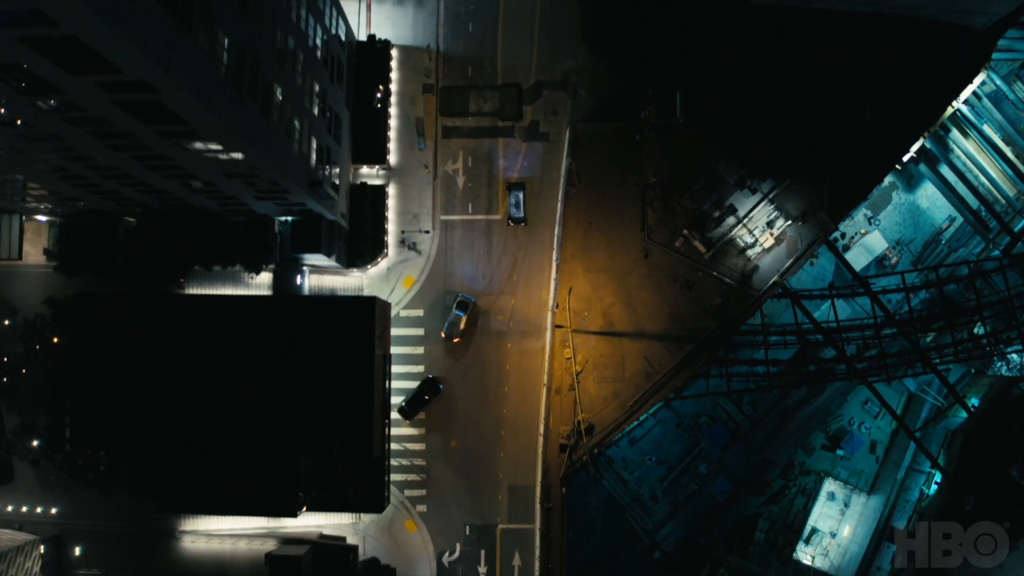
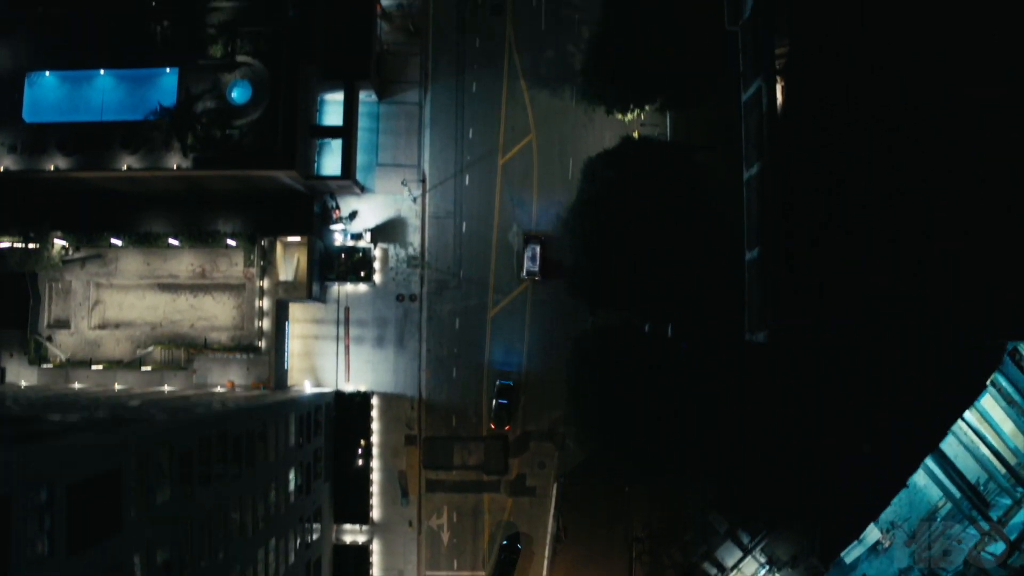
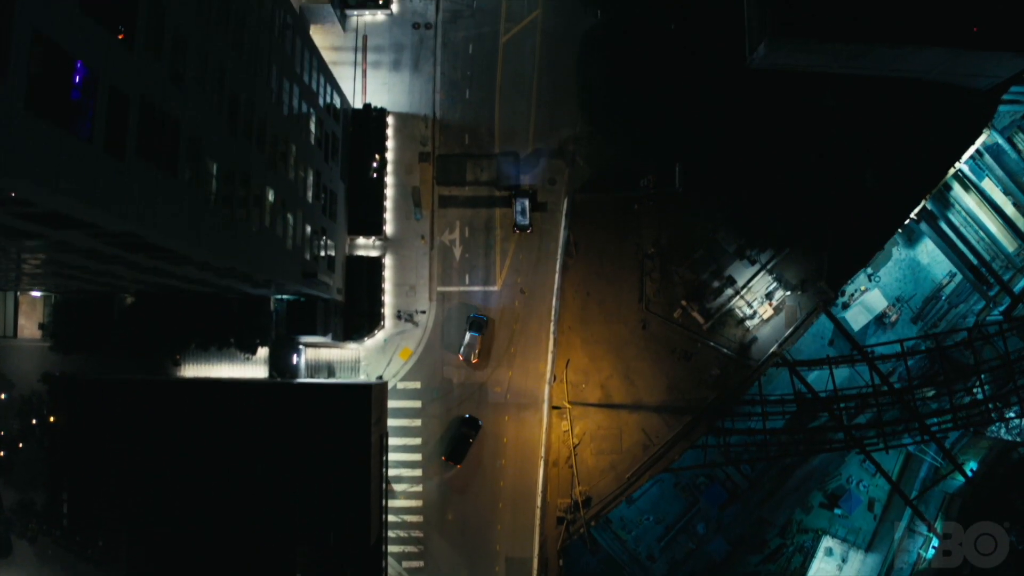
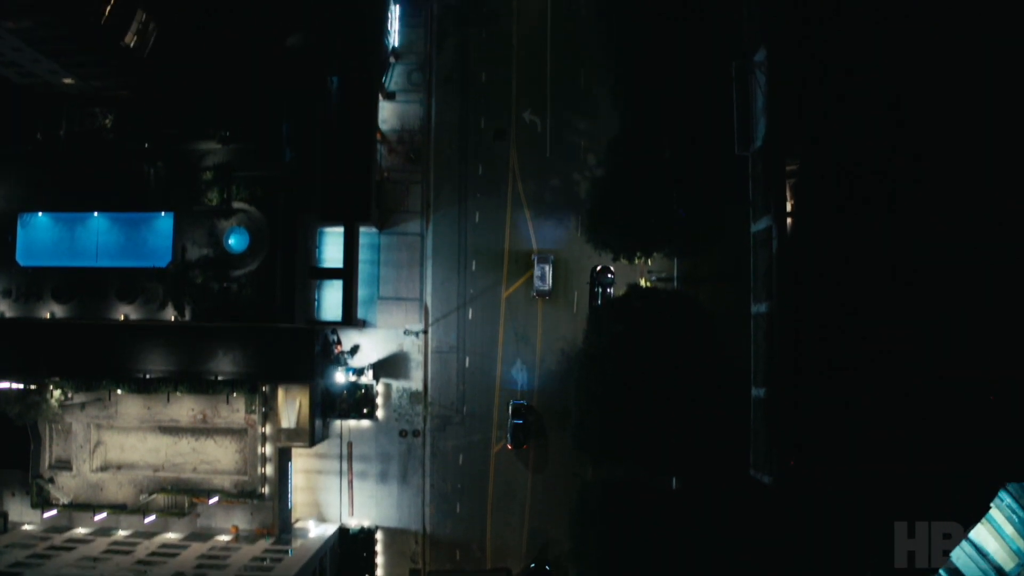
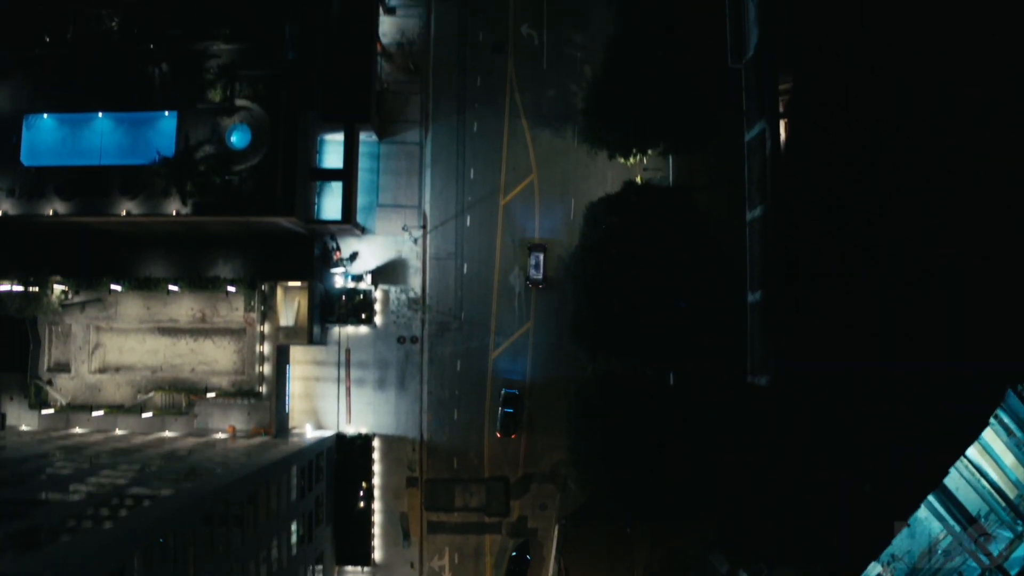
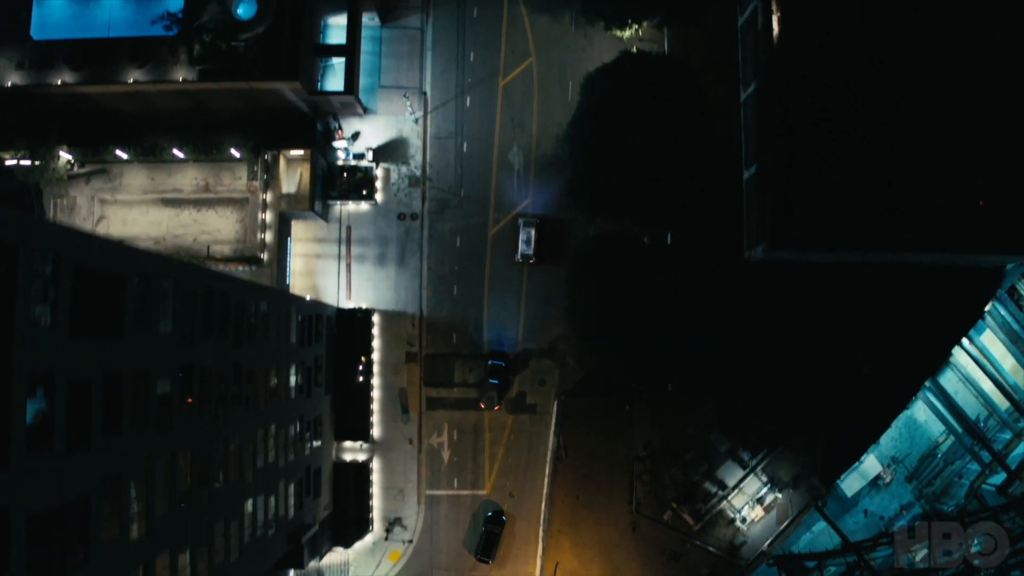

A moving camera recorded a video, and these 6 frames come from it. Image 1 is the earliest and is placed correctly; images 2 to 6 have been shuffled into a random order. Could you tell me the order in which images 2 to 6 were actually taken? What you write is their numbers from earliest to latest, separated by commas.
3, 6, 2, 5, 4
